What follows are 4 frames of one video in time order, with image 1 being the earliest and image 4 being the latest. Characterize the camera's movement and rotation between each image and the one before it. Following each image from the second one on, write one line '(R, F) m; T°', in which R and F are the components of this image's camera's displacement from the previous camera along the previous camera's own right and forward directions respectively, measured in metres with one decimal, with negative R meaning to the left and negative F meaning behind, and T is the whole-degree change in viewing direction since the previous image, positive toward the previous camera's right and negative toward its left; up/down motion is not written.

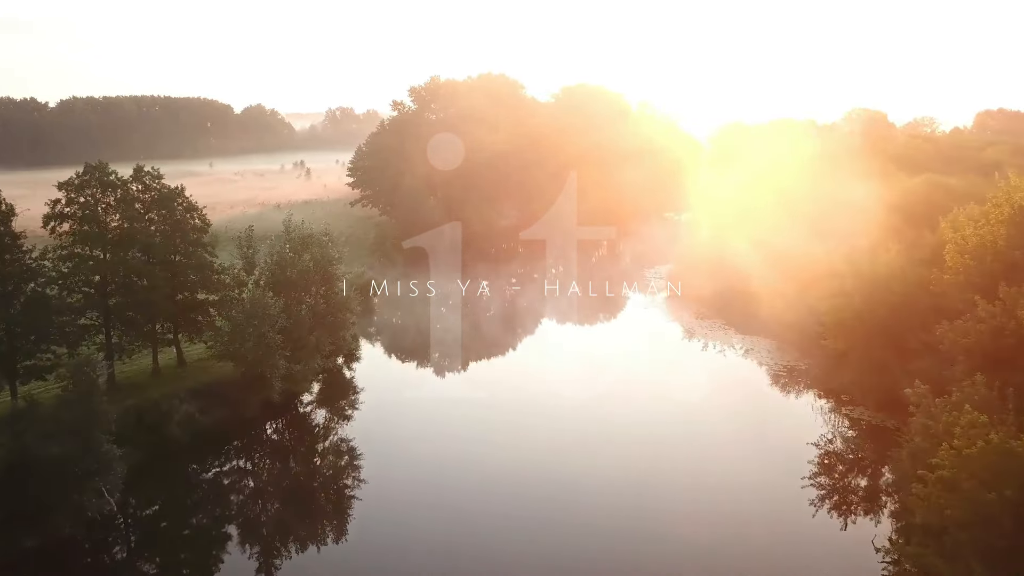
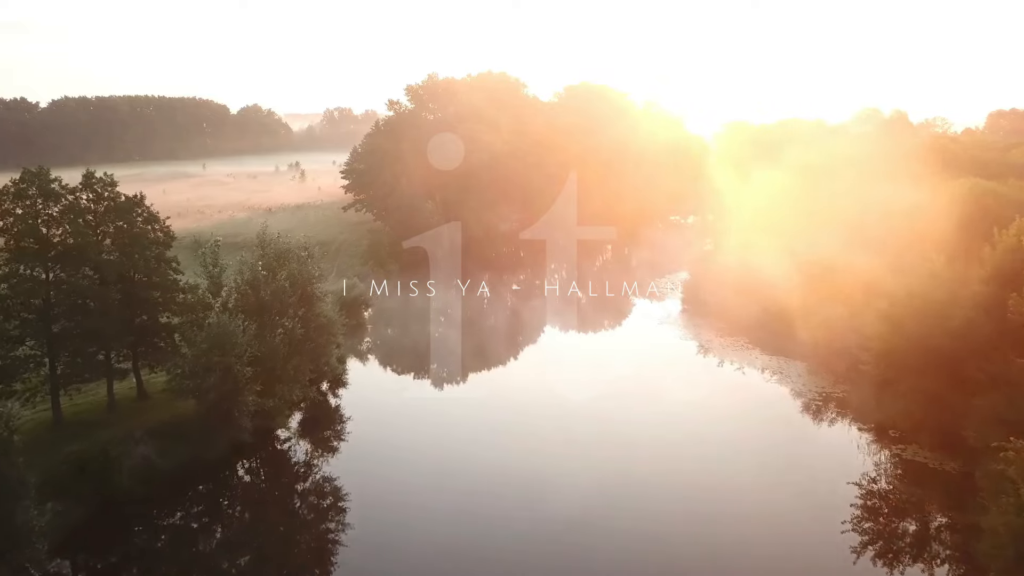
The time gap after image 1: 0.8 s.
(-0.2, +3.6) m; 0°
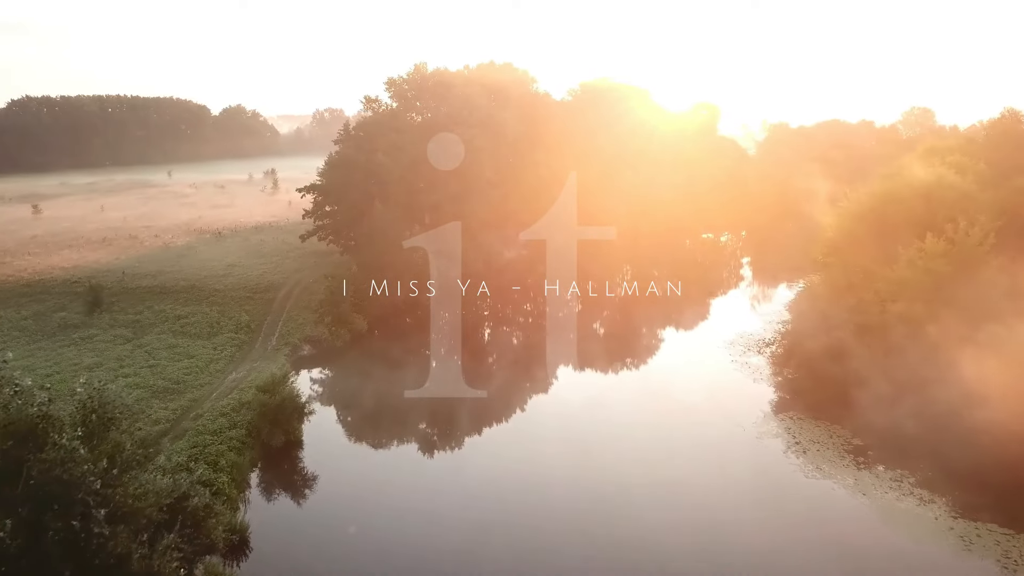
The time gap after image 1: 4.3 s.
(-0.9, +14.9) m; 0°
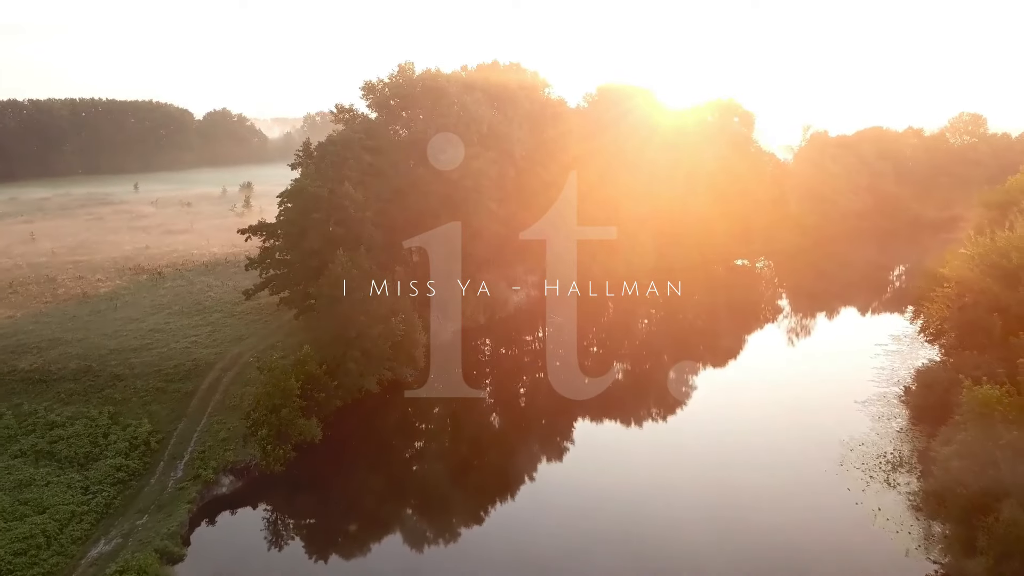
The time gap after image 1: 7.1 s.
(-0.8, +11.9) m; 0°
